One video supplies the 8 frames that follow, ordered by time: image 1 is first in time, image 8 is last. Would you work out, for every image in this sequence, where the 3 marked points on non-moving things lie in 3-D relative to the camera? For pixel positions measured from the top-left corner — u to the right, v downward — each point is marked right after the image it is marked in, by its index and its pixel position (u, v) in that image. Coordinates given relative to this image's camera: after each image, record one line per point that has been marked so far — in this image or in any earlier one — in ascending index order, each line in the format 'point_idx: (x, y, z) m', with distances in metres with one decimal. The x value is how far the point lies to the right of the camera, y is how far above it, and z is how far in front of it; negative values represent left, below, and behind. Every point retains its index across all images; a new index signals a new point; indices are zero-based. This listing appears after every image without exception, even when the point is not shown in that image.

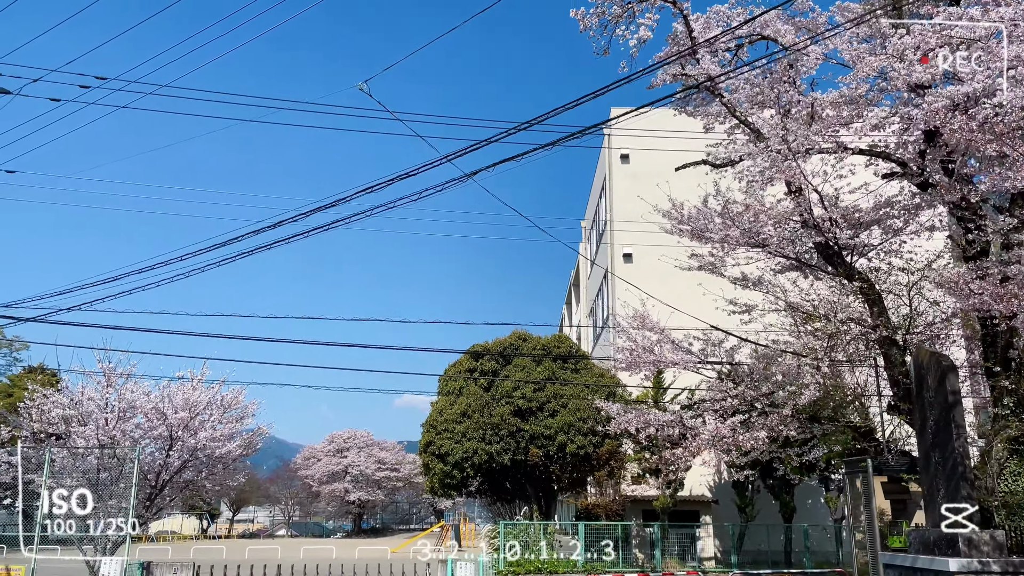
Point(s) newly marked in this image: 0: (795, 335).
0: (+5.0, -0.8, +14.3) m
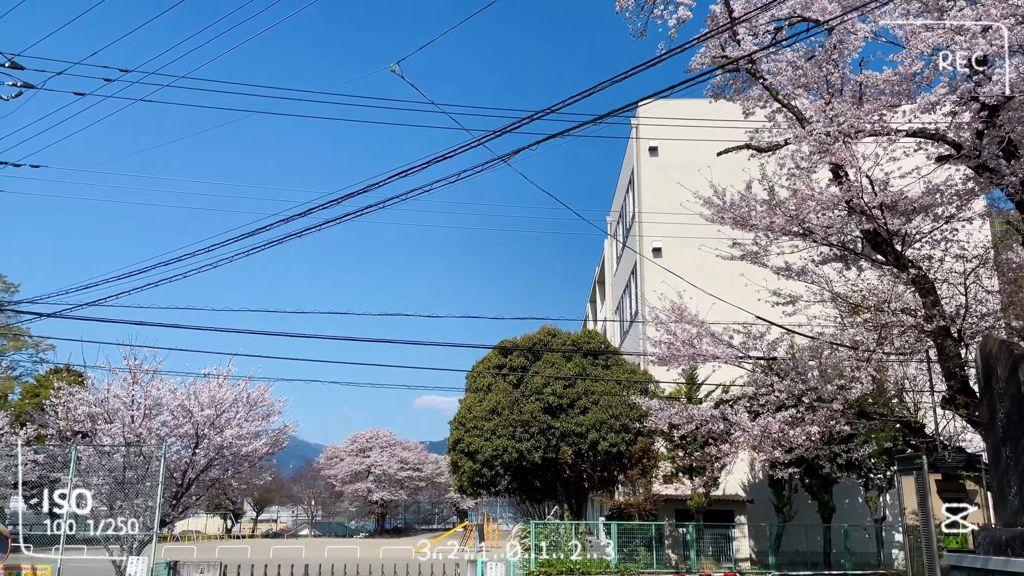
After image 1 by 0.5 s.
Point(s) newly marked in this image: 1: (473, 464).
0: (+5.6, -0.7, +13.8) m
1: (-0.9, -4.3, +19.8) m
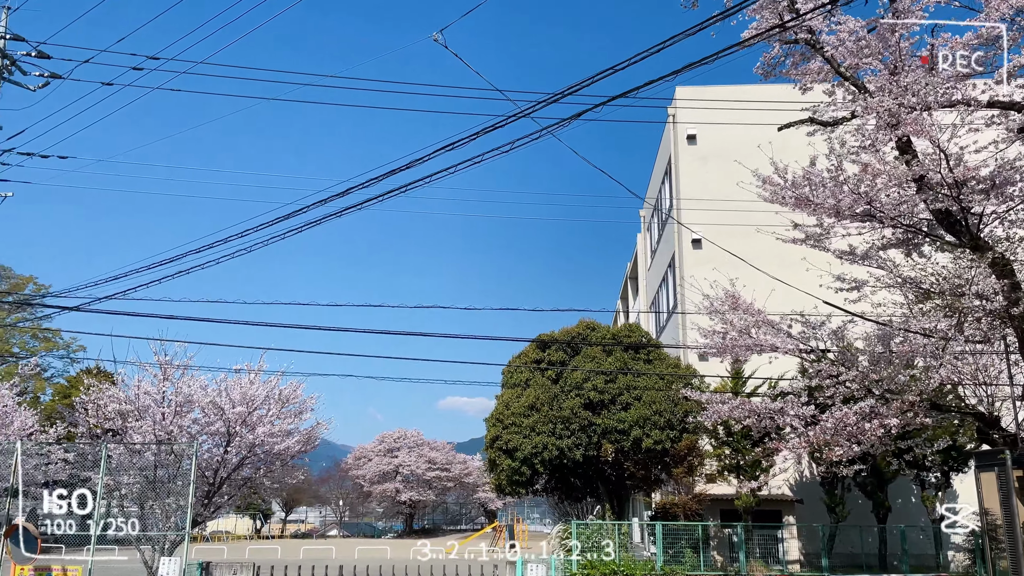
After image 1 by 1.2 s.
0: (+6.3, -0.4, +12.9) m
1: (0.0, -4.1, +19.2) m
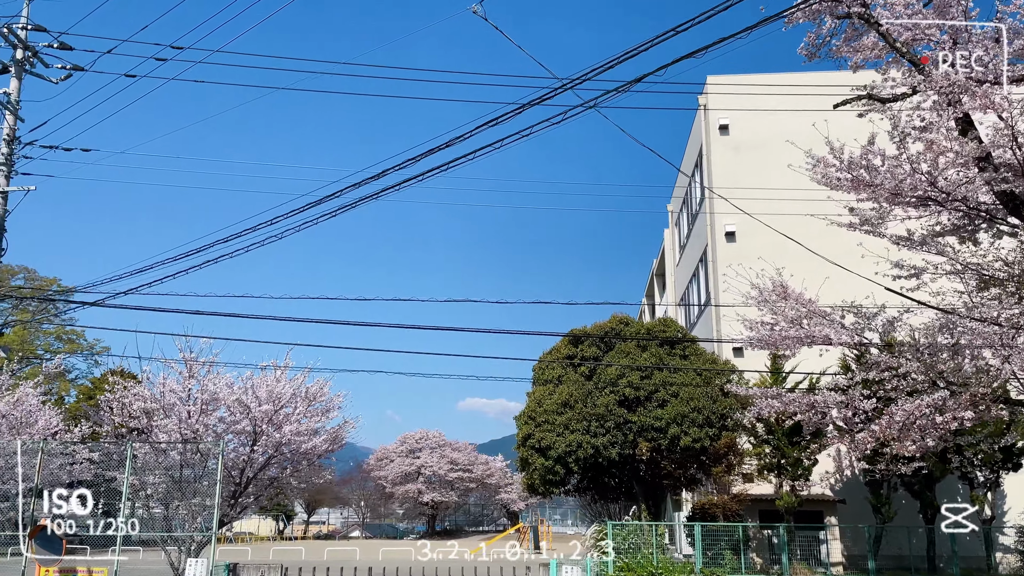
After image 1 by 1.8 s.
0: (+6.9, -0.2, +12.2) m
1: (+0.8, -4.0, +18.6) m
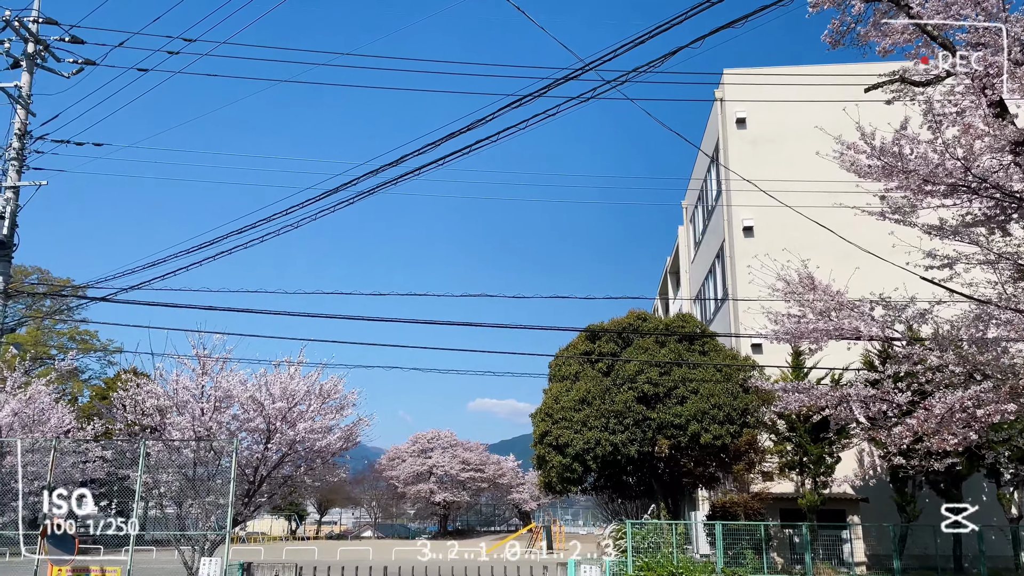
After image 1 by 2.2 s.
0: (+7.2, -0.1, +11.9) m
1: (+1.1, -3.9, +18.3) m
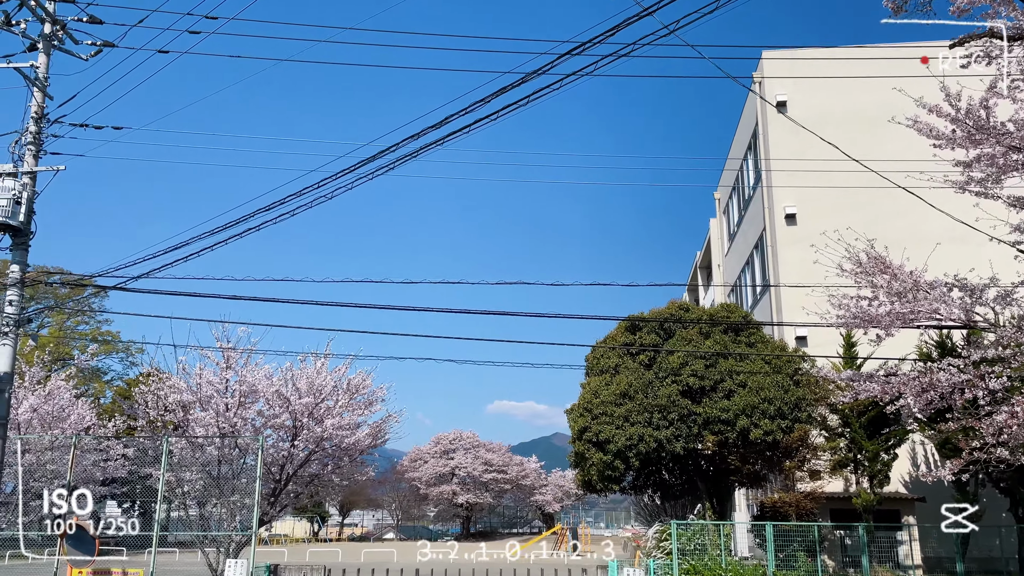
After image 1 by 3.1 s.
0: (+7.8, +0.2, +10.8) m
1: (+1.9, -3.6, +17.4) m
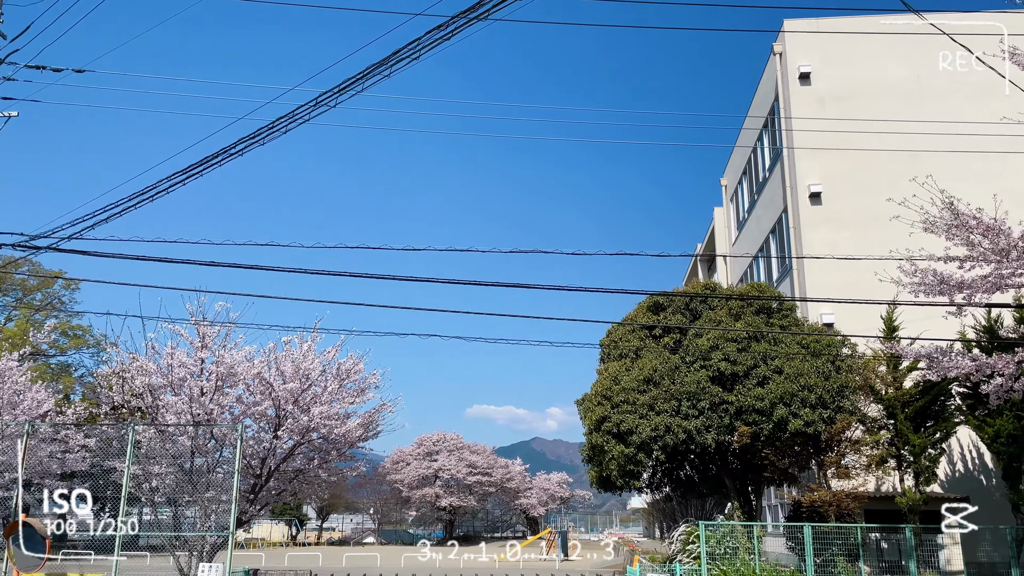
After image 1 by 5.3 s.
0: (+8.2, +0.7, +9.3) m
1: (+2.1, -3.1, +15.7) m
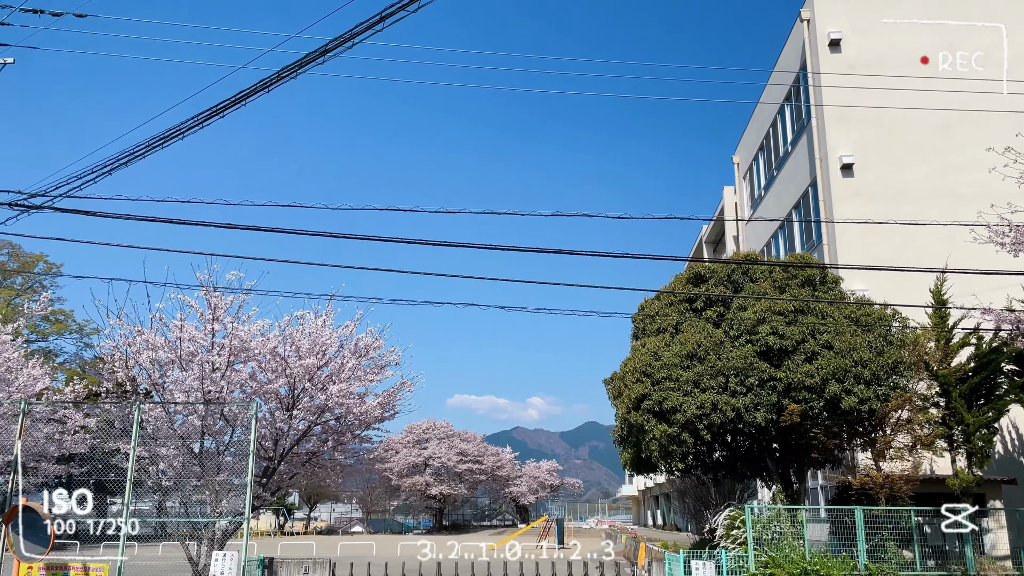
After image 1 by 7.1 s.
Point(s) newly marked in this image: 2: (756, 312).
0: (+9.0, +1.1, +8.4) m
1: (+2.7, -2.6, +14.7) m
2: (+4.4, -0.5, +15.0) m
